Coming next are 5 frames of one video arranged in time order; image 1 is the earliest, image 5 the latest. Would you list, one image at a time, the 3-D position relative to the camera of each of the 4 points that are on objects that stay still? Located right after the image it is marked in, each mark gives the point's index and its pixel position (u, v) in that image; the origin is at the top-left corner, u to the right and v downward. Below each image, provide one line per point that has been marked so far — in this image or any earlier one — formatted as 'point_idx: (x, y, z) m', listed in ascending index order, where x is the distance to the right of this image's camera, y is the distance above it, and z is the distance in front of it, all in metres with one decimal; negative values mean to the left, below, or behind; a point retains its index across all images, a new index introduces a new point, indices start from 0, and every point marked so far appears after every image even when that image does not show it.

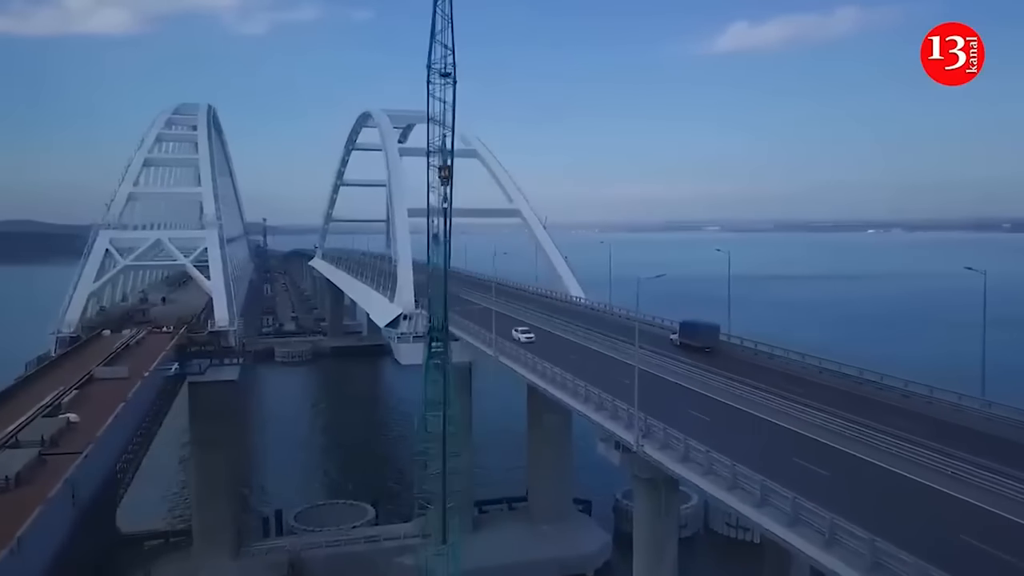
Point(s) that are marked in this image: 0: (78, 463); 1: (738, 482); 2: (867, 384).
0: (-6.6, -2.6, +12.5) m
1: (+3.0, -2.6, +11.0) m
2: (+8.0, -2.2, +18.7) m
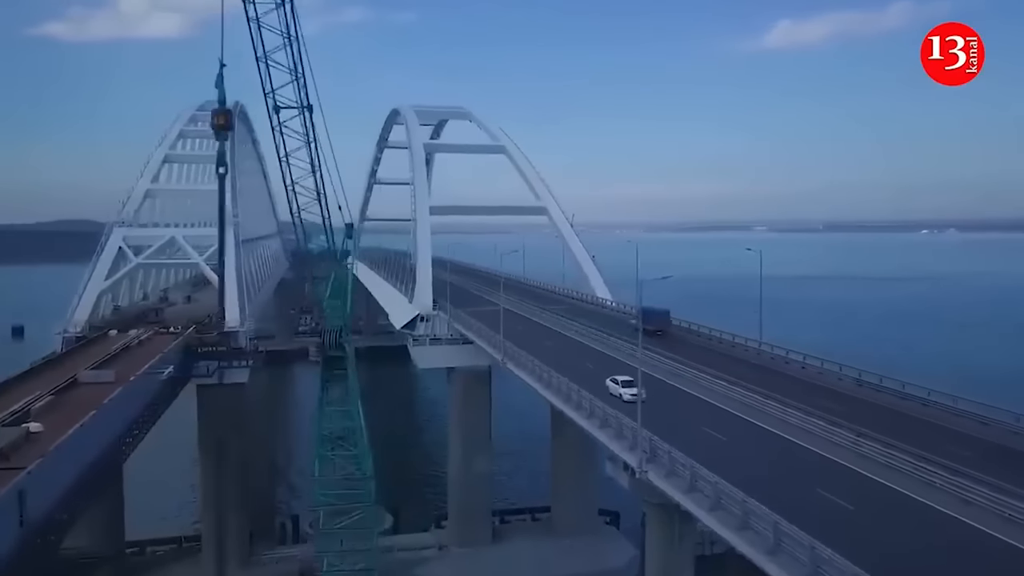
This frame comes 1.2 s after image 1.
0: (-6.8, -2.6, +11.4) m
1: (+2.7, -2.6, +9.4) m
2: (+8.1, -2.3, +16.8) m
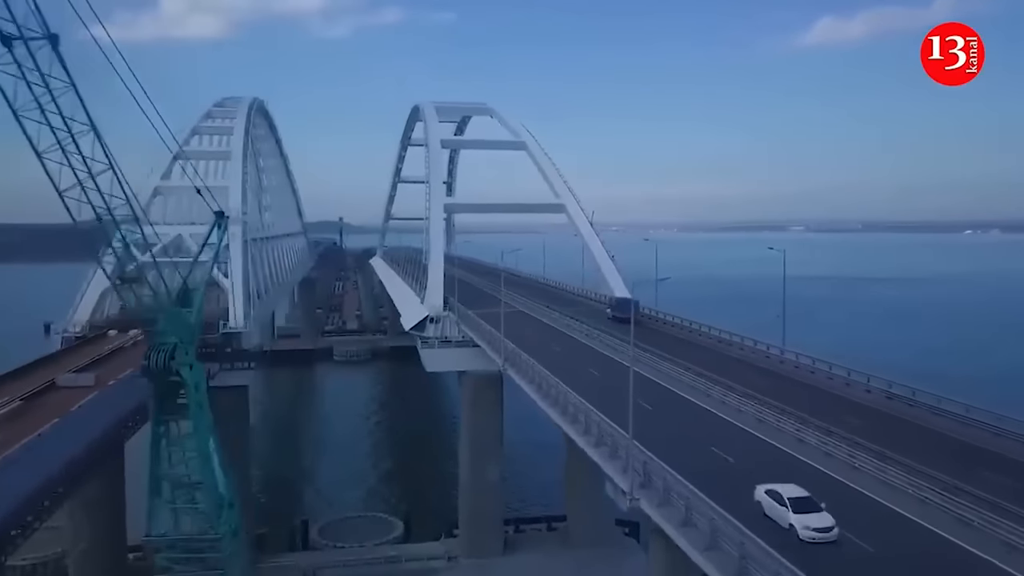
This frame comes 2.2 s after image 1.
0: (-7.0, -2.6, +10.5) m
1: (+2.4, -2.7, +8.1) m
2: (+8.1, -2.3, +15.3) m
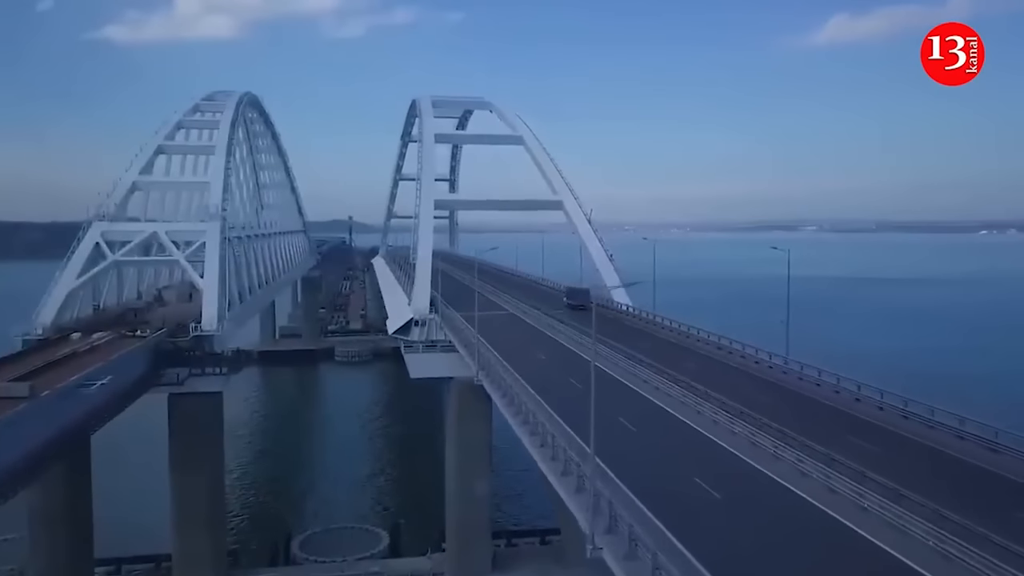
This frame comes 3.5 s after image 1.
0: (-7.6, -2.6, +9.0) m
1: (+1.7, -2.7, +6.5) m
2: (+7.5, -2.4, +13.6) m
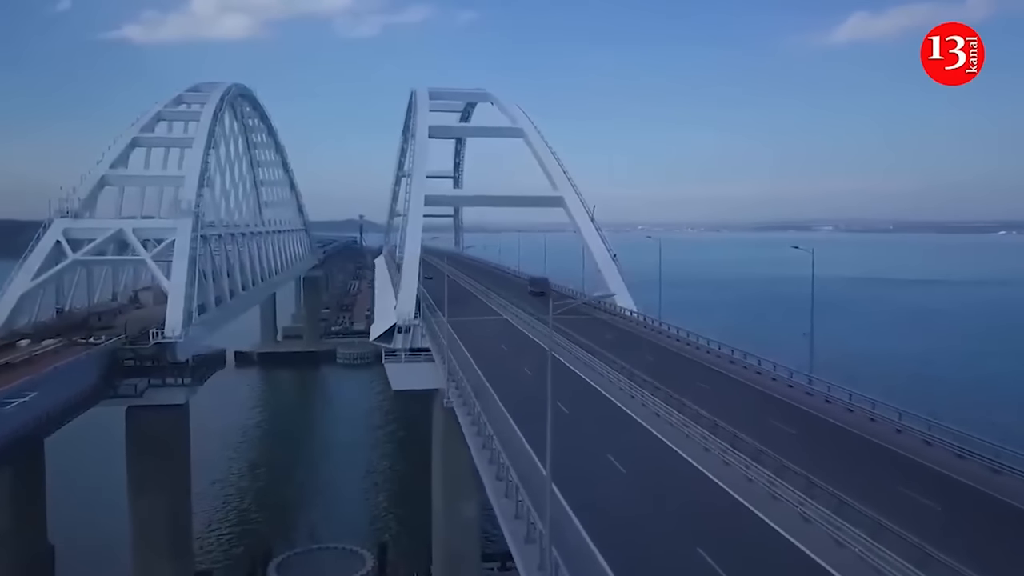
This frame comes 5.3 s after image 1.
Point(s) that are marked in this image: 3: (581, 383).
0: (-8.1, -2.7, +6.8) m
1: (+1.2, -2.8, +4.2) m
2: (+7.1, -2.5, +11.2) m
3: (+1.5, -1.9, +17.8) m
